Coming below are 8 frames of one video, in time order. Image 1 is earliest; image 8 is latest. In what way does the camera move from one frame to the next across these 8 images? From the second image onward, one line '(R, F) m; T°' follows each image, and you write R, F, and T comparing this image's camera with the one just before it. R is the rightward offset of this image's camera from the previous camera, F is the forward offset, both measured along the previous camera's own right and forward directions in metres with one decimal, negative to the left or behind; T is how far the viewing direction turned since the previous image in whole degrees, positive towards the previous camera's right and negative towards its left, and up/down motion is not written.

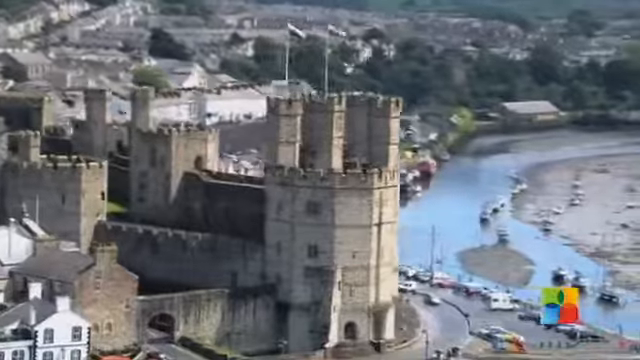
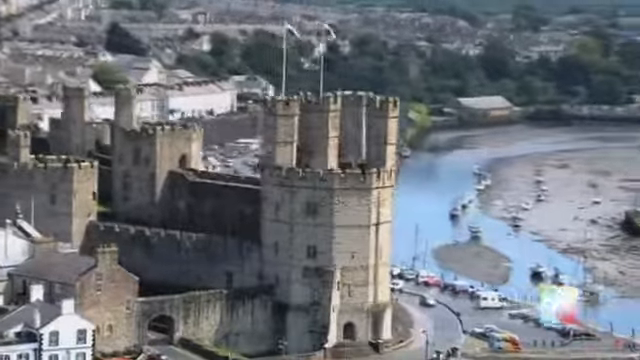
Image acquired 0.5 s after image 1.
(-1.5, +0.1) m; +2°
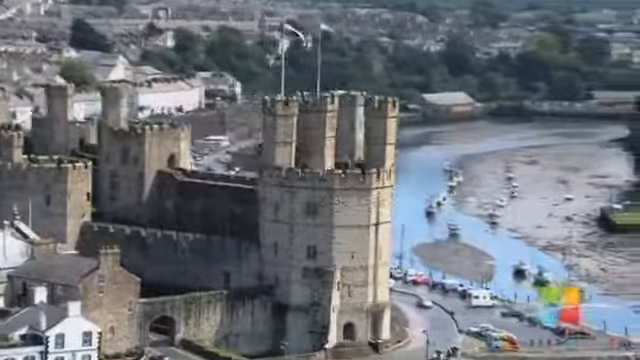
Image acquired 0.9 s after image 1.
(-1.2, 0.0) m; +2°
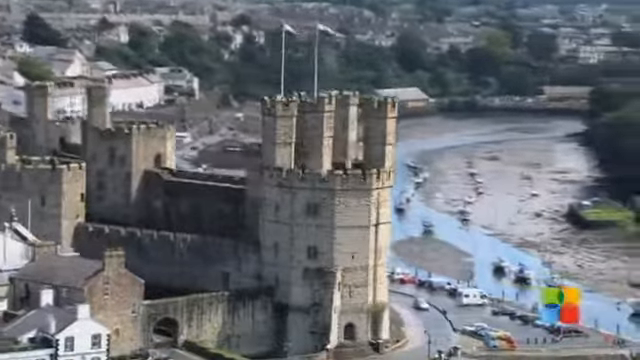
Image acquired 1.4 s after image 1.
(-1.6, 0.0) m; +2°
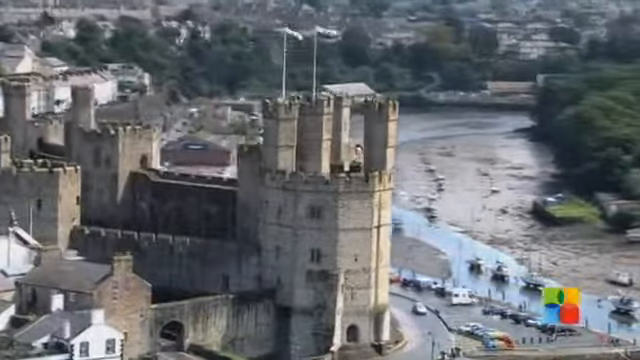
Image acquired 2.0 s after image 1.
(-1.9, -0.1) m; +3°
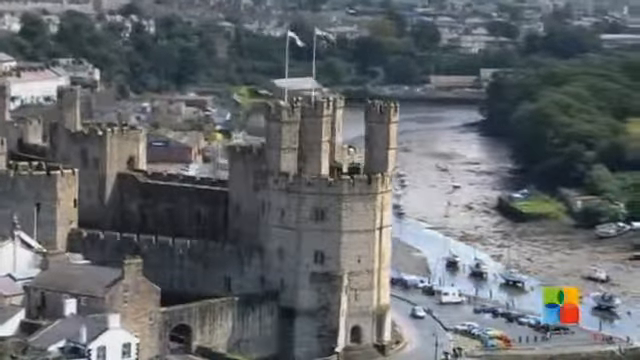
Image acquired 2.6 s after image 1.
(-2.0, -0.3) m; +3°
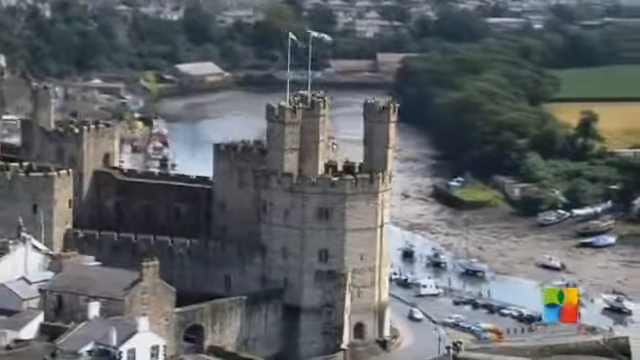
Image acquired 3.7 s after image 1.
(-3.5, -0.7) m; +5°
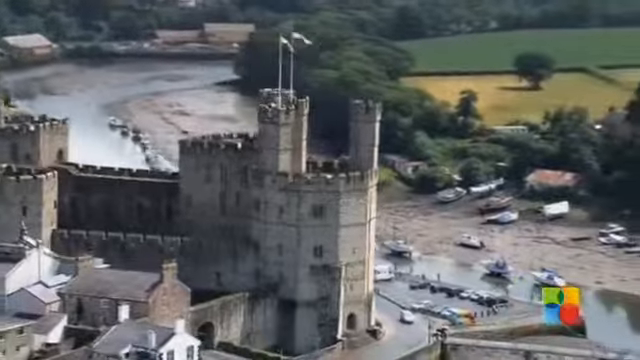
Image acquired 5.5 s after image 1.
(-5.8, -1.4) m; +8°
